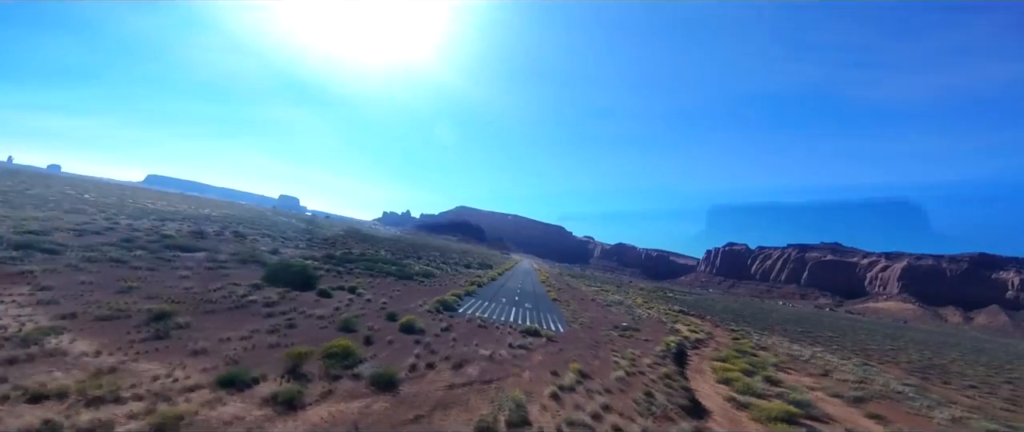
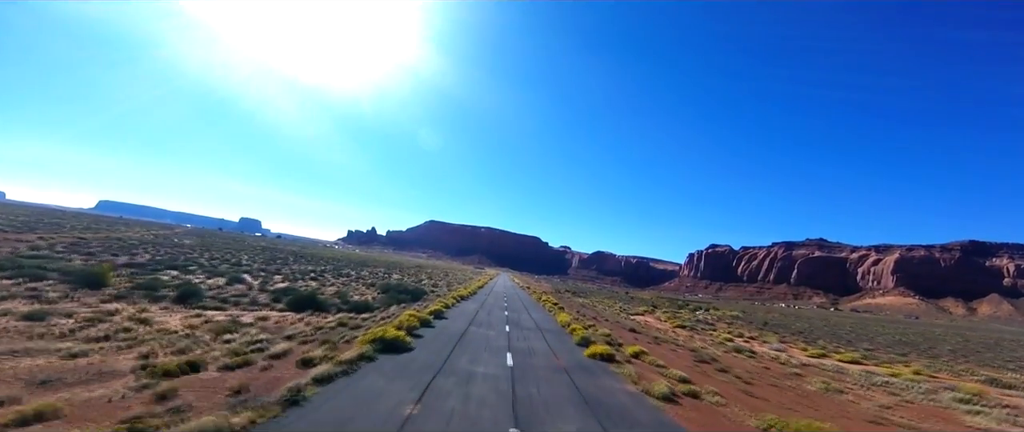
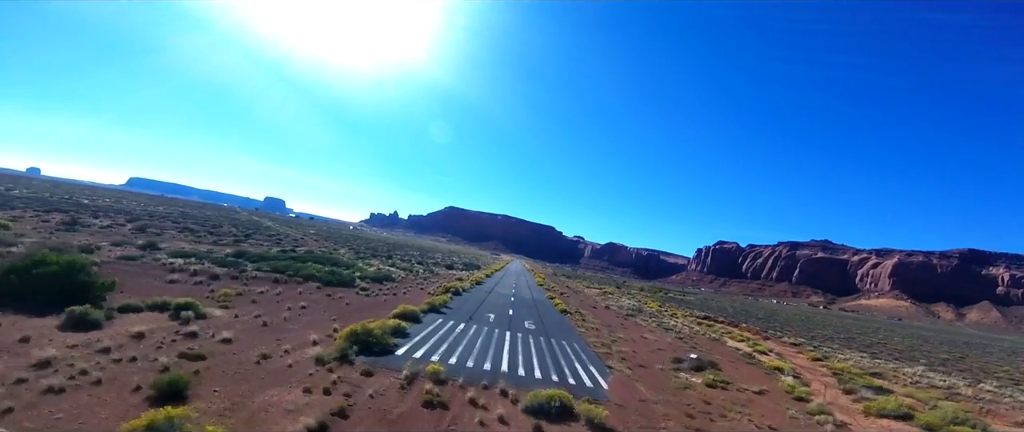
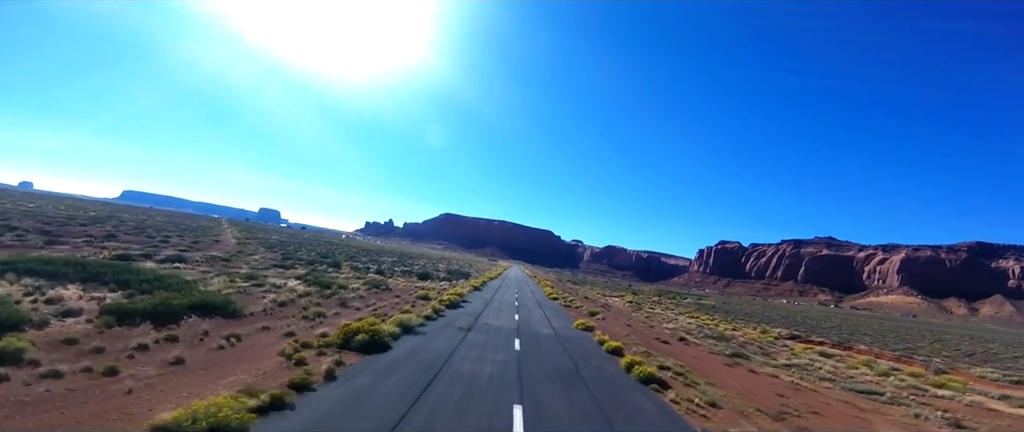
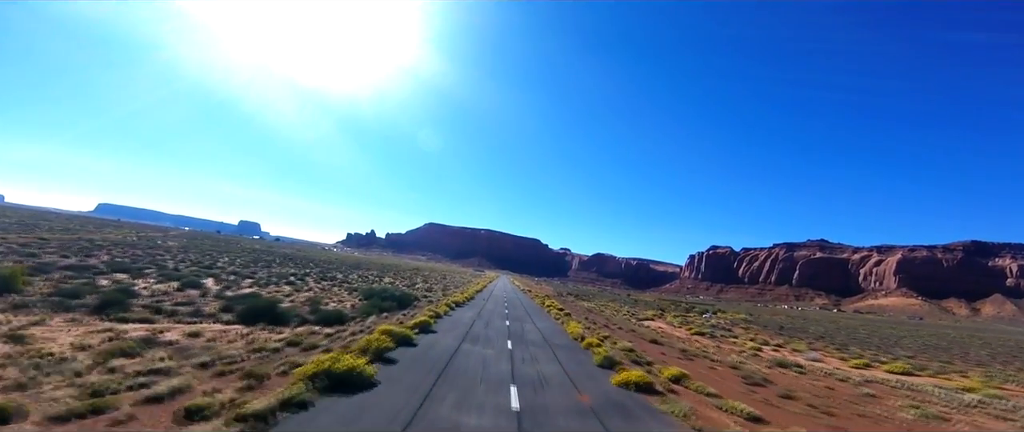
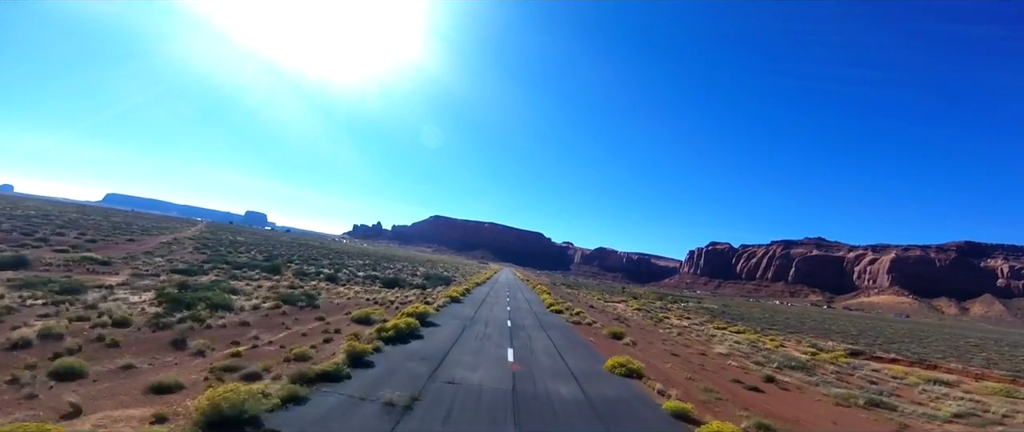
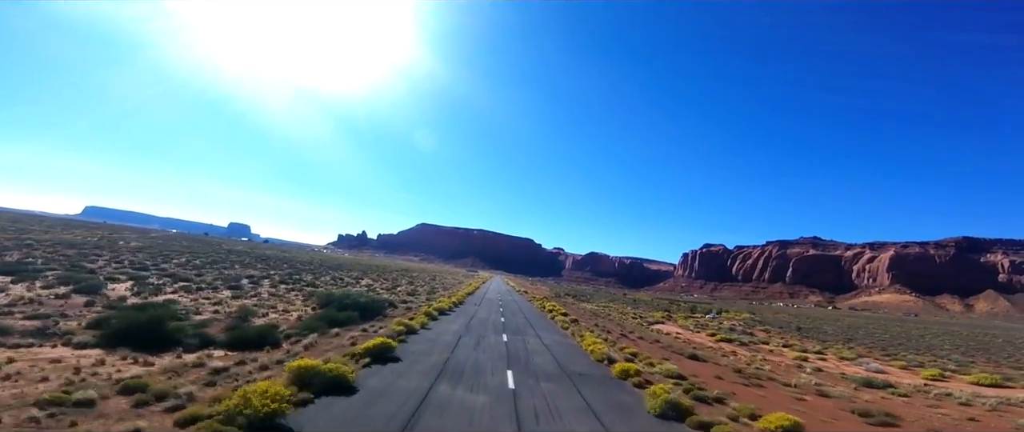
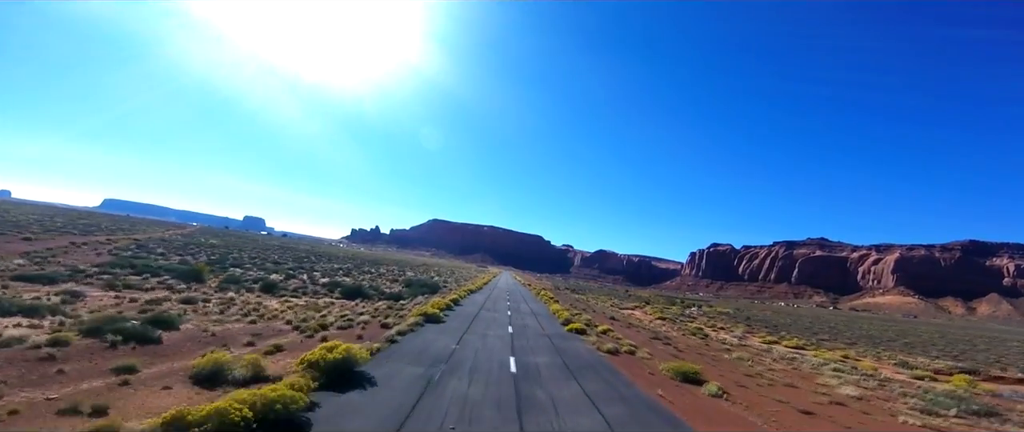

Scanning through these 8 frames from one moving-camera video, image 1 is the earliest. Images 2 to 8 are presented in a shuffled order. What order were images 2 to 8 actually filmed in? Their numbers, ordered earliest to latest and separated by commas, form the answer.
3, 4, 6, 8, 2, 5, 7
